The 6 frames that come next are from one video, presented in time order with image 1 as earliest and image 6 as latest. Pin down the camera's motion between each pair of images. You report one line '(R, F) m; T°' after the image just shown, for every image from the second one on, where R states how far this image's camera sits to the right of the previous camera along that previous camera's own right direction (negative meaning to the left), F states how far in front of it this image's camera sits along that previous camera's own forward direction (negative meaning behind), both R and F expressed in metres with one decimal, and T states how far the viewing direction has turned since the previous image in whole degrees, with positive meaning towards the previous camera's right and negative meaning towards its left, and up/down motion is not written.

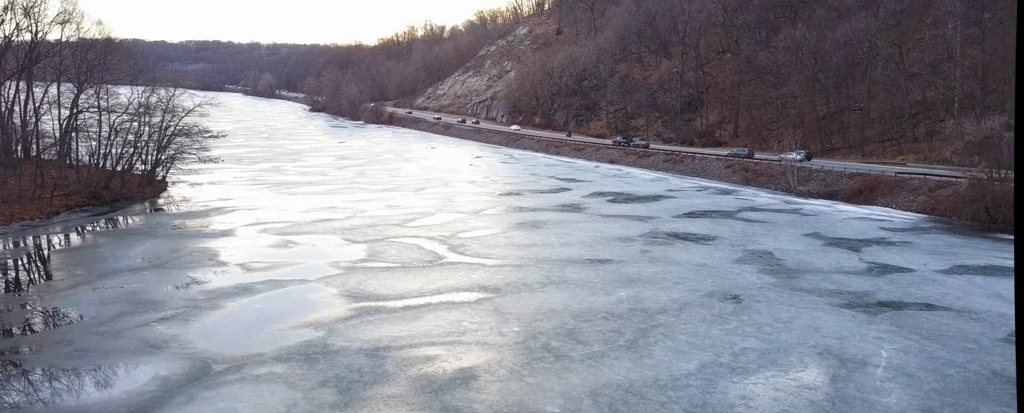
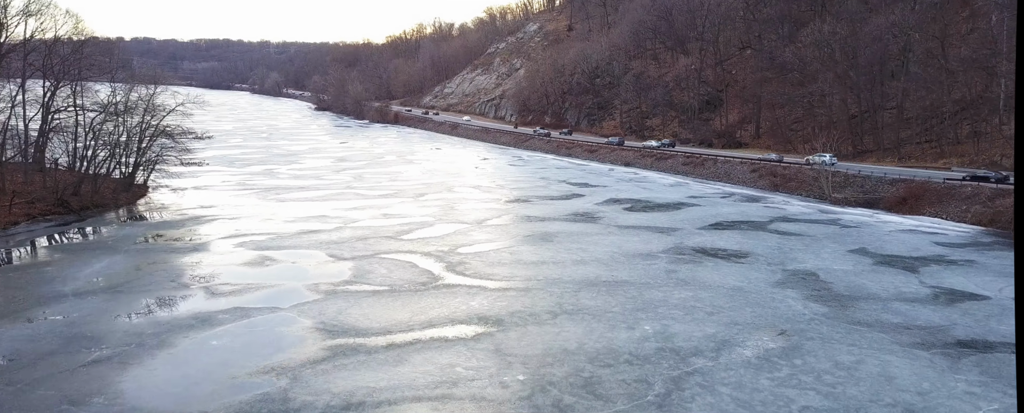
(+0.1, +3.5) m; -1°
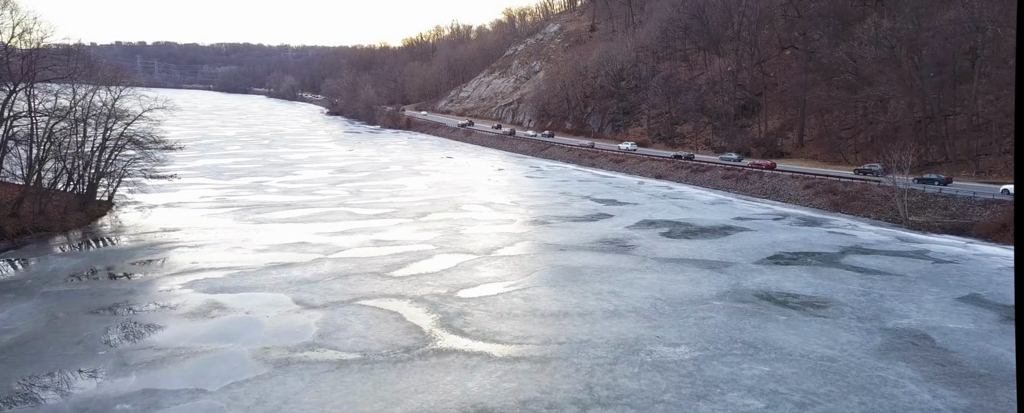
(+0.1, +5.7) m; -2°
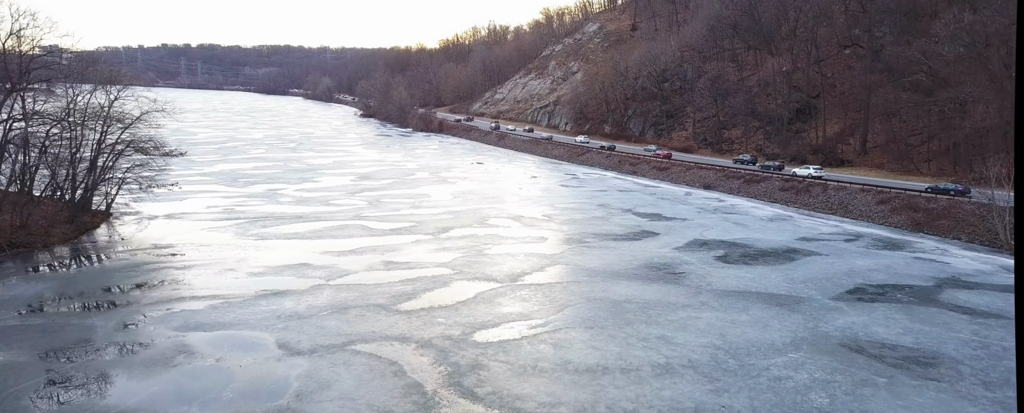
(+0.2, +3.9) m; -3°
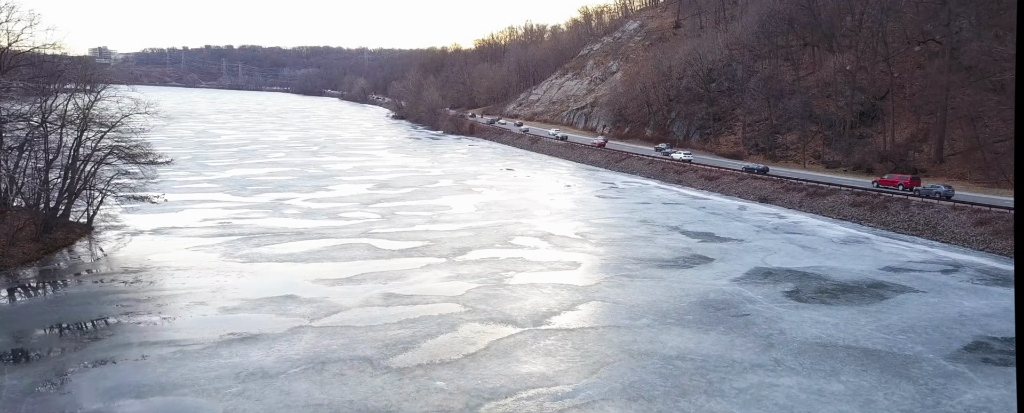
(+0.3, +4.4) m; -3°
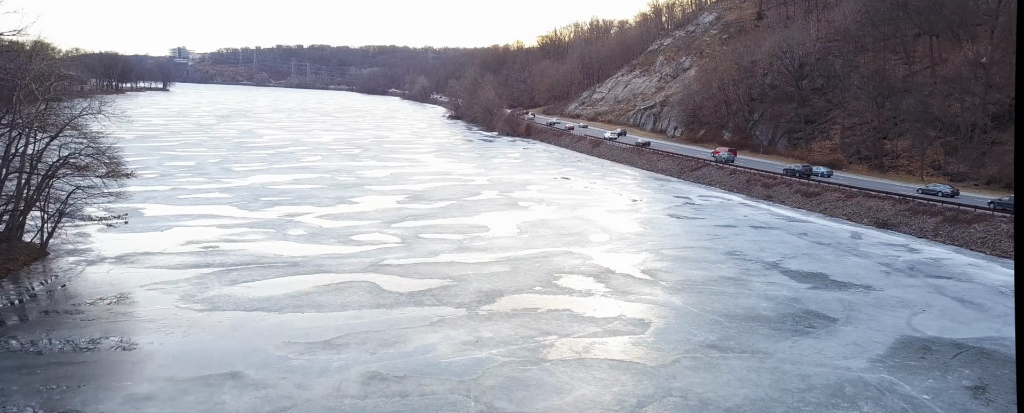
(+0.5, +6.9) m; -5°
